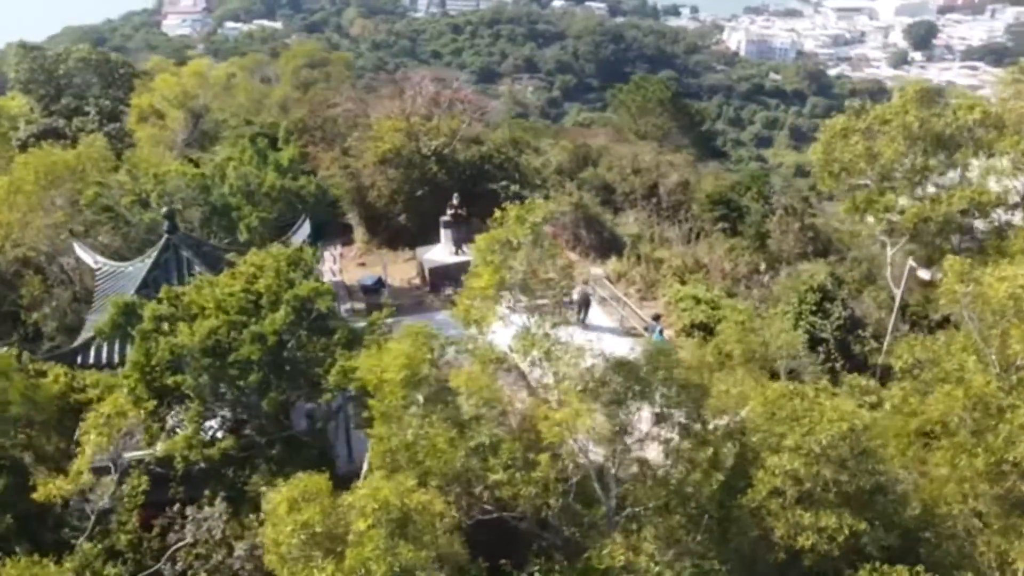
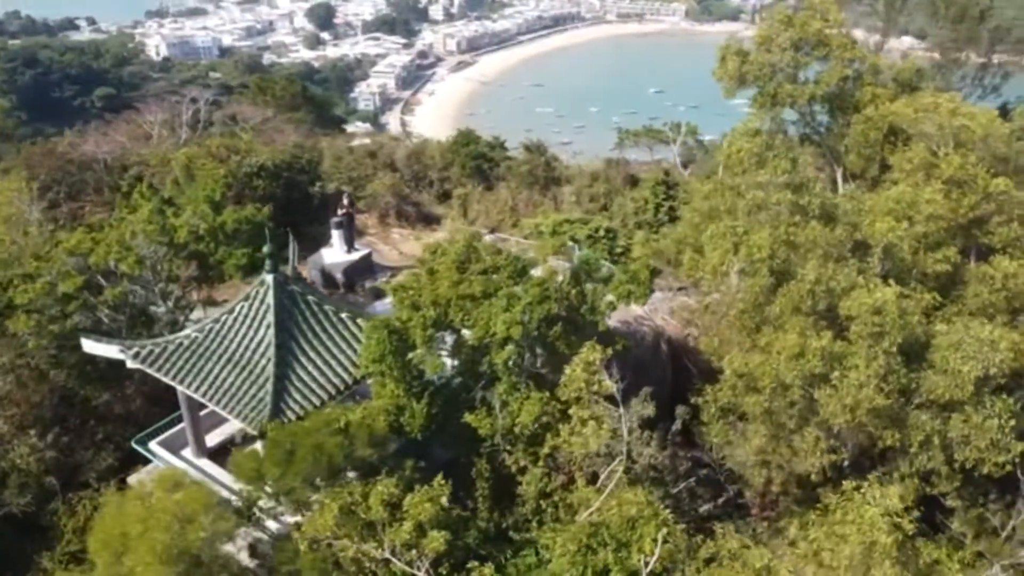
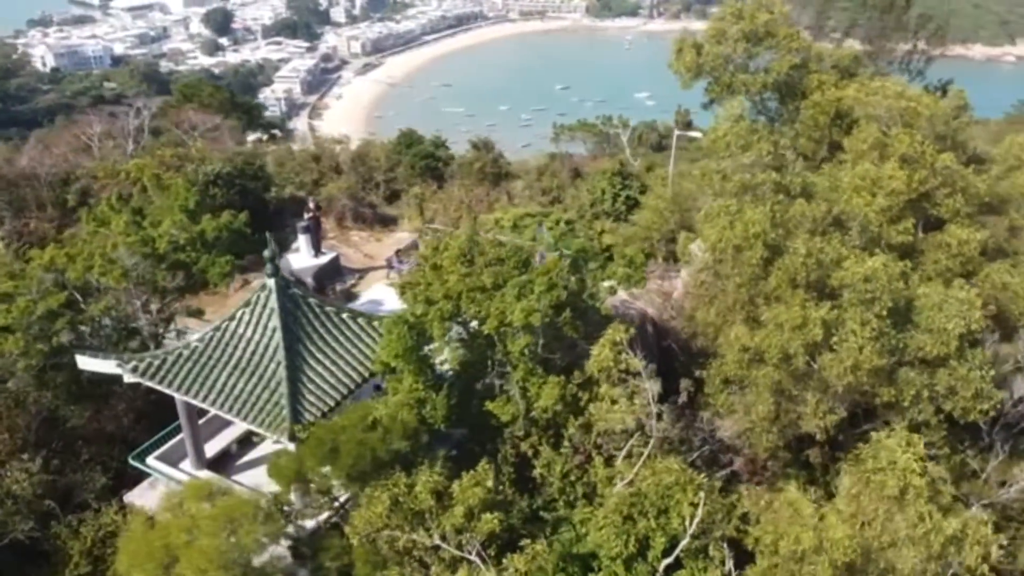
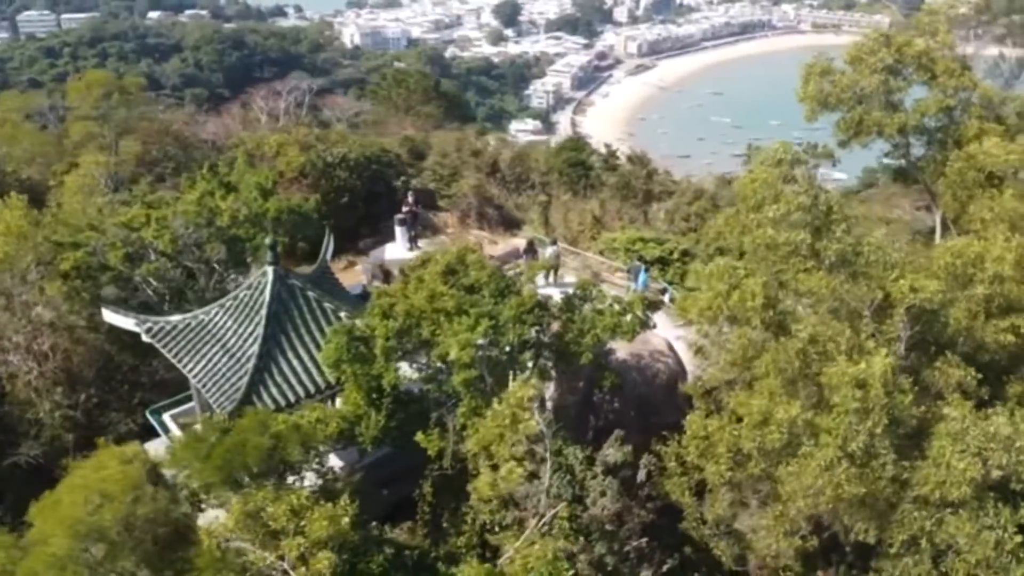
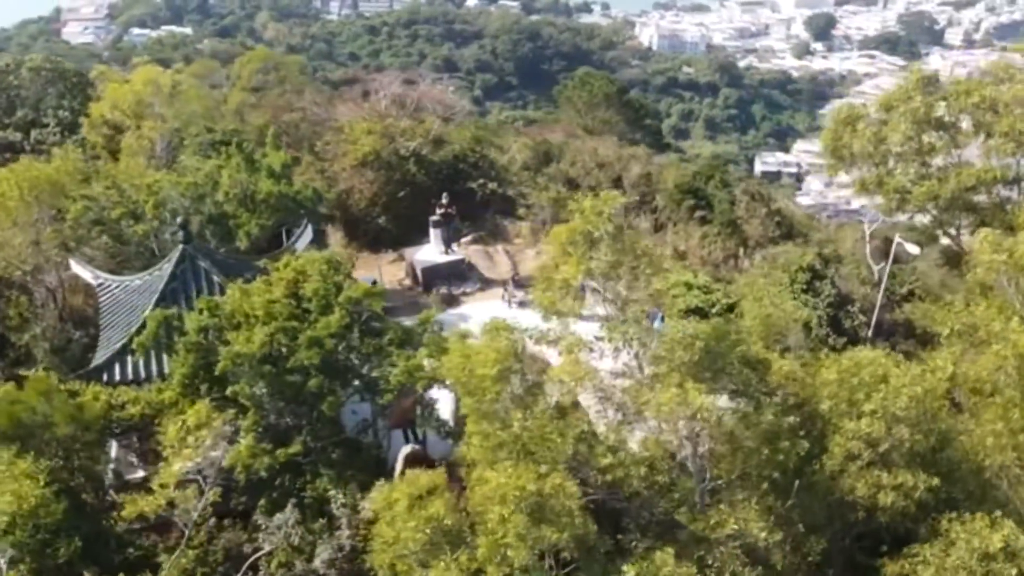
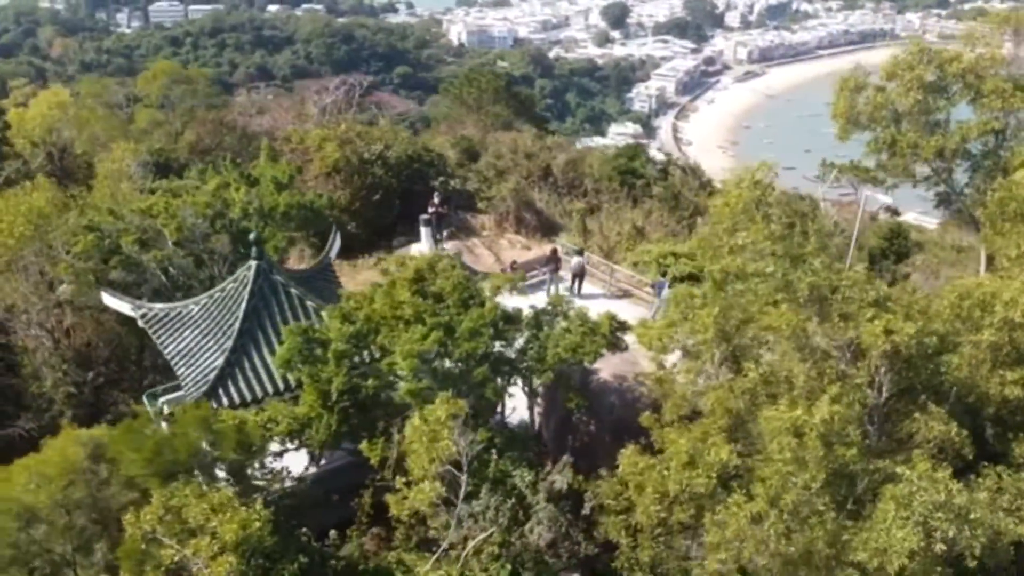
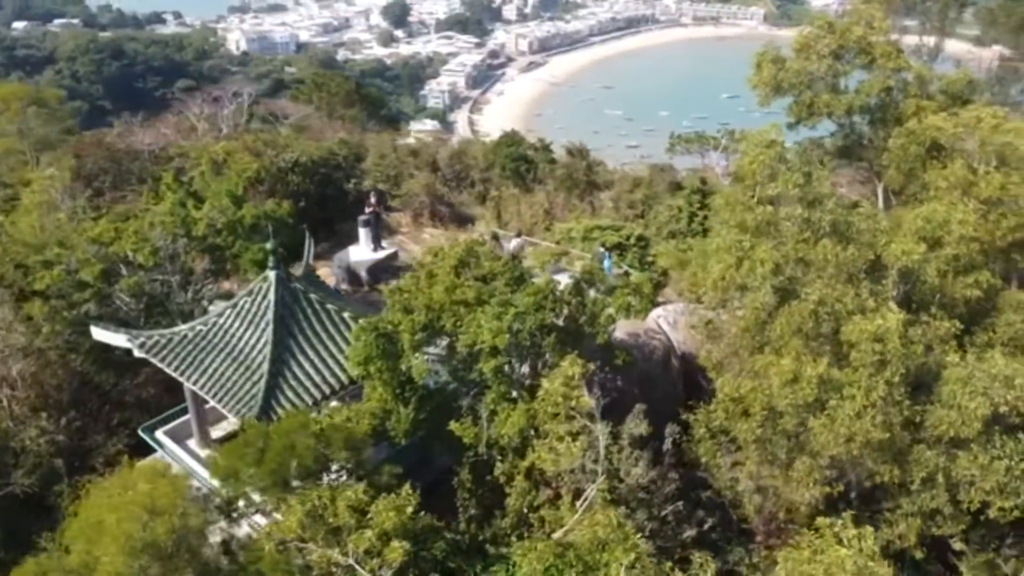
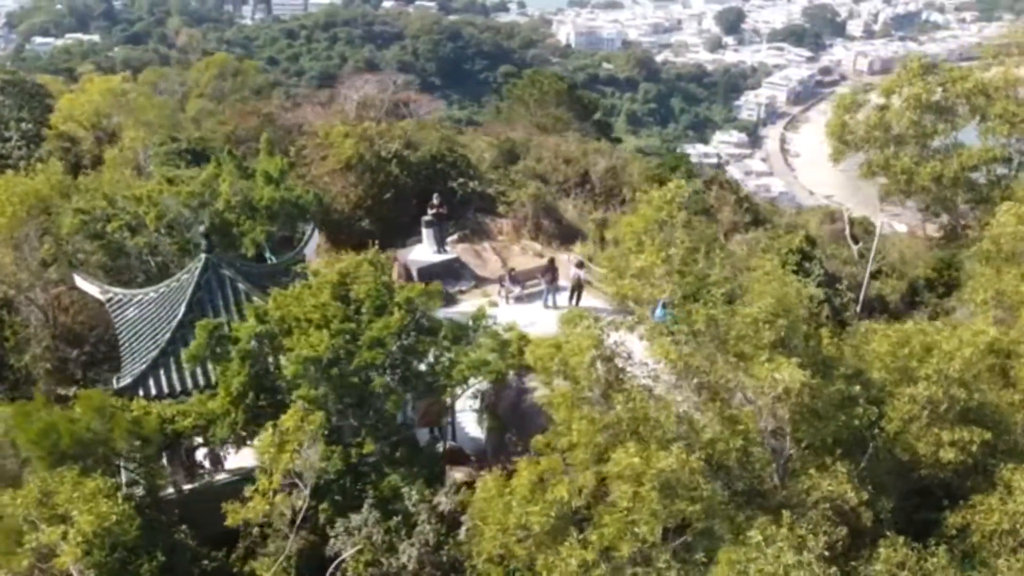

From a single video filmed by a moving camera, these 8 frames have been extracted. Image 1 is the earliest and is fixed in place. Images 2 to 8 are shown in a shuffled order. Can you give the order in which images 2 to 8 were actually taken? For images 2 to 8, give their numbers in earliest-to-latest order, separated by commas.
5, 8, 6, 4, 7, 2, 3
